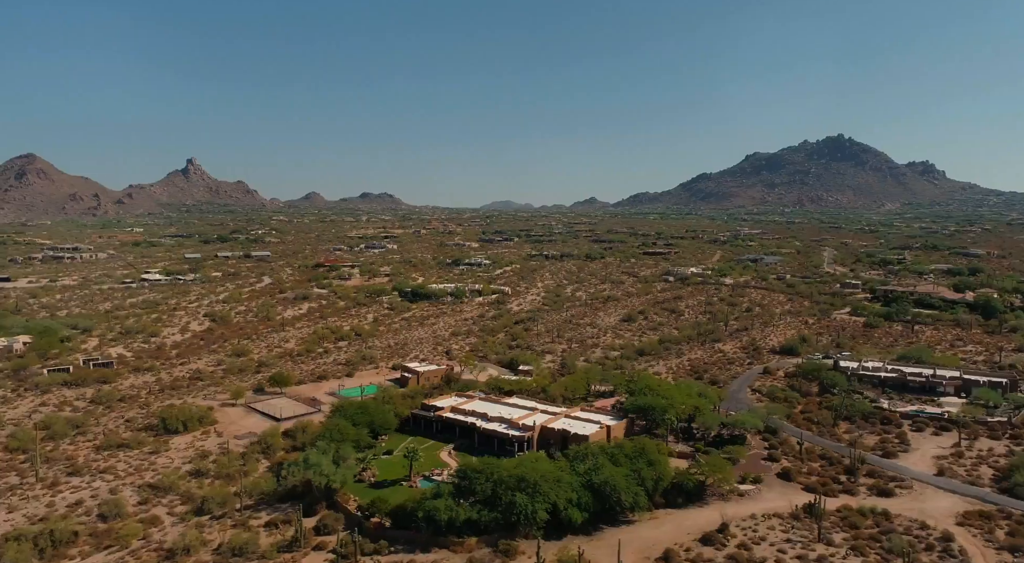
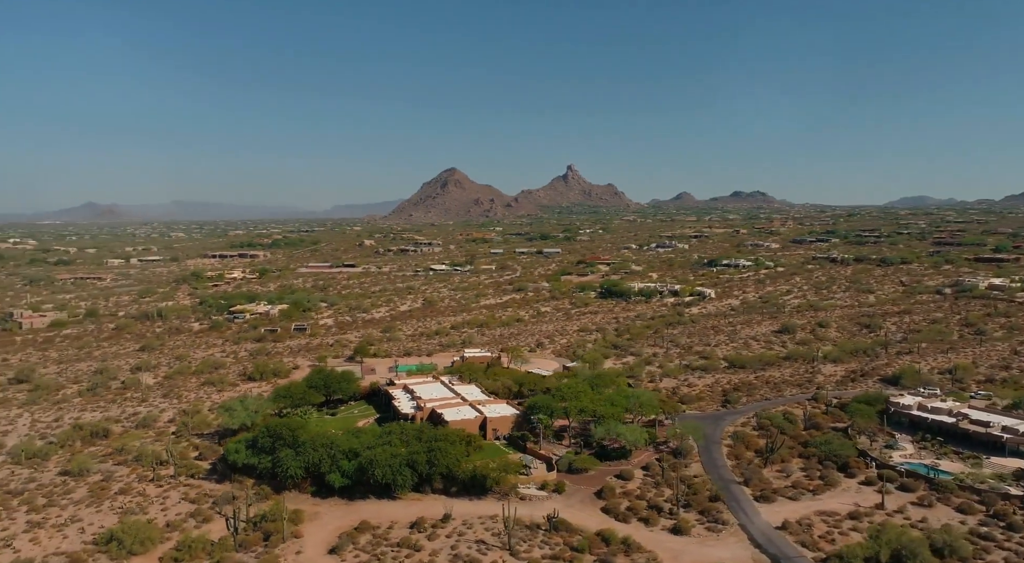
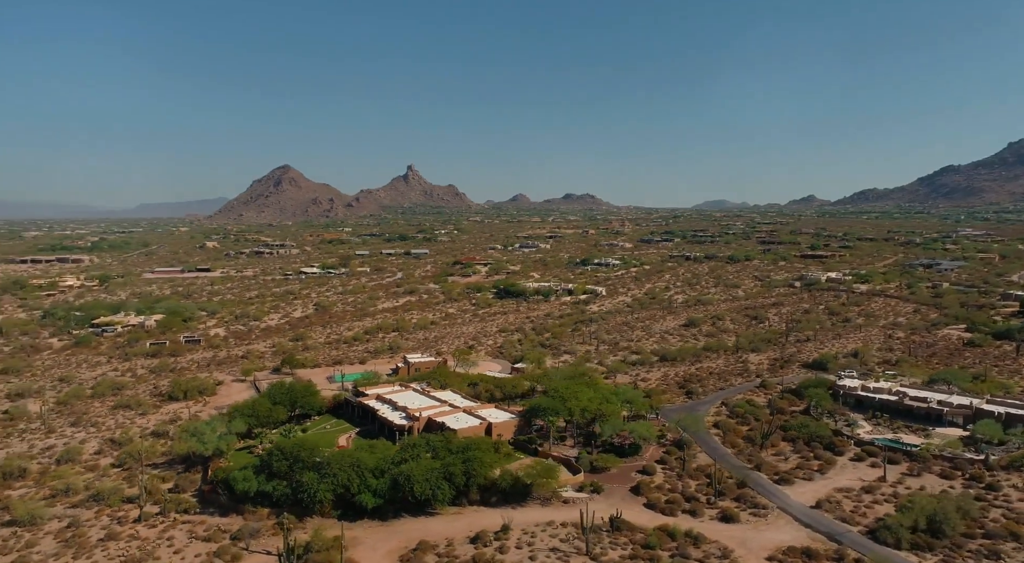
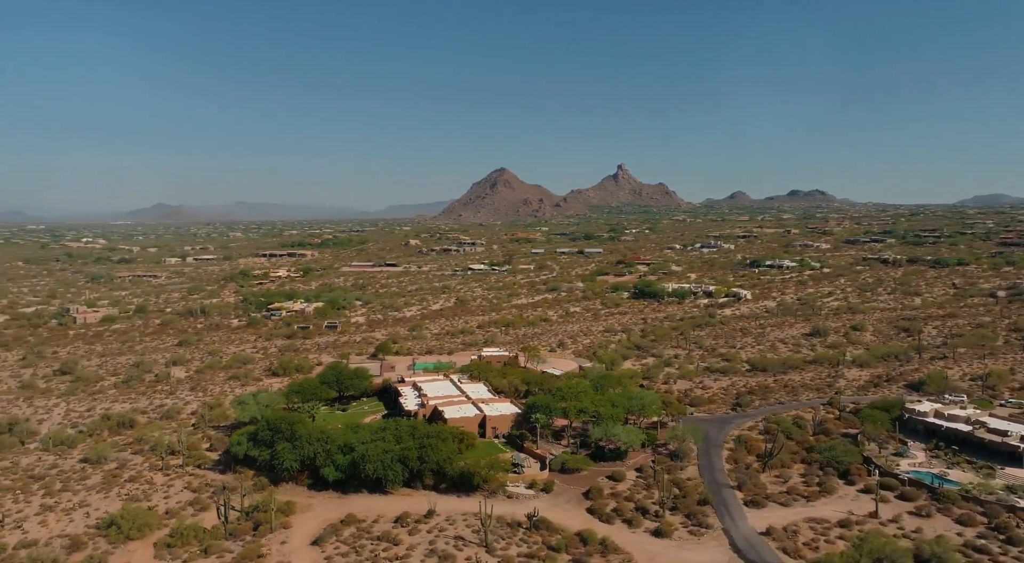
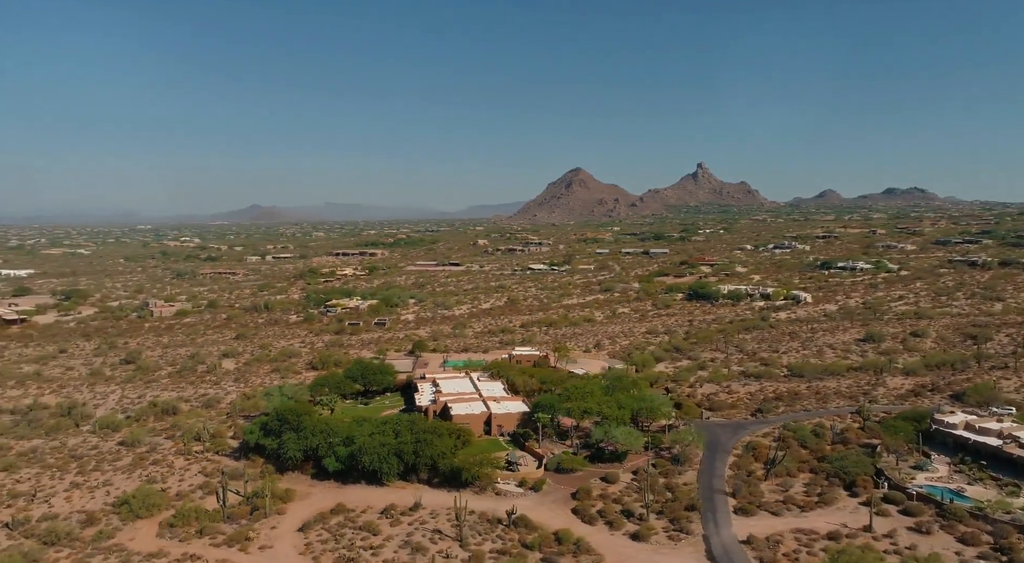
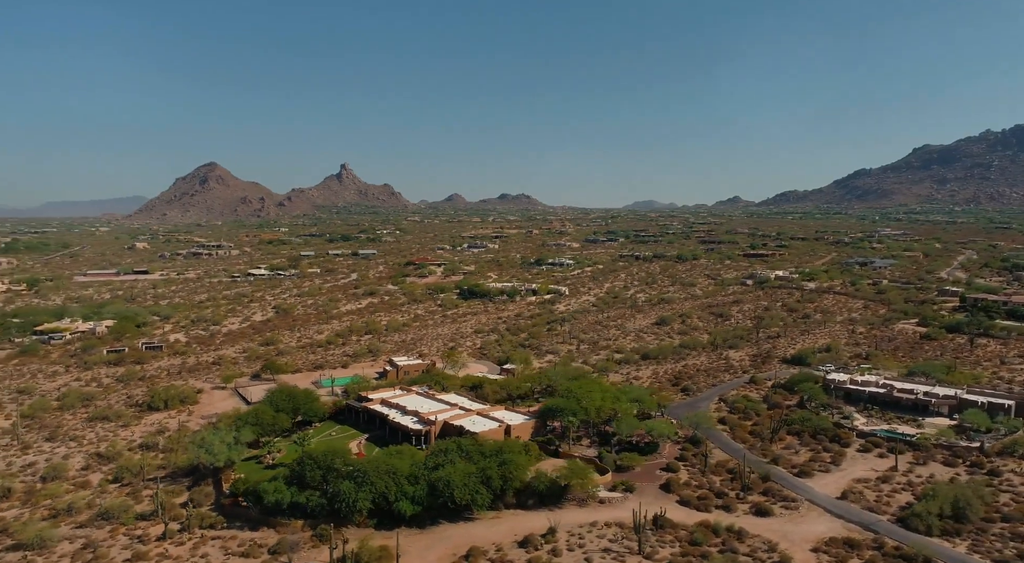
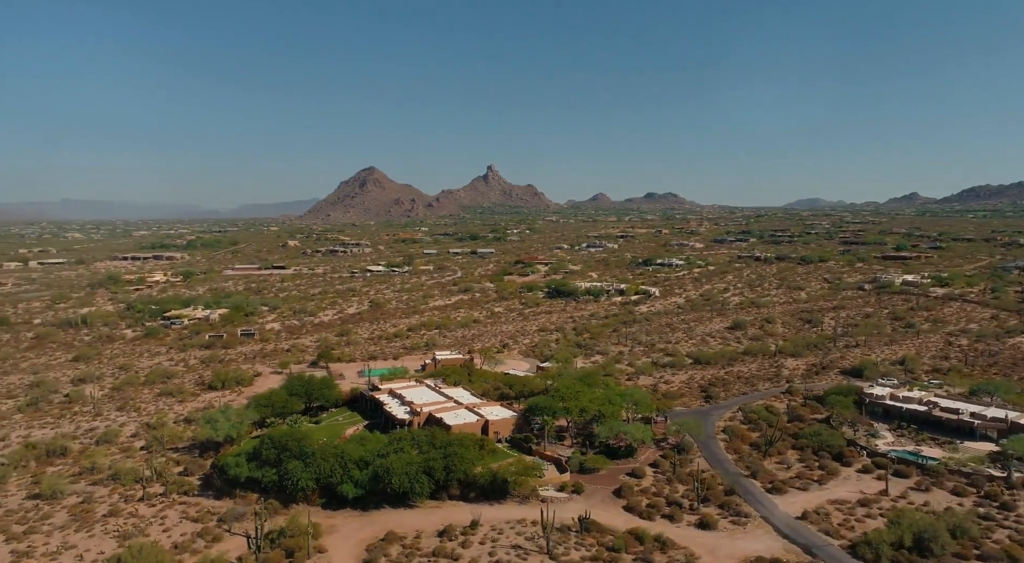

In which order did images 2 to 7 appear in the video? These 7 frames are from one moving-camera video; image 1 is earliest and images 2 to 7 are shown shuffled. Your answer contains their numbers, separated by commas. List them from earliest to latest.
6, 3, 7, 2, 4, 5
